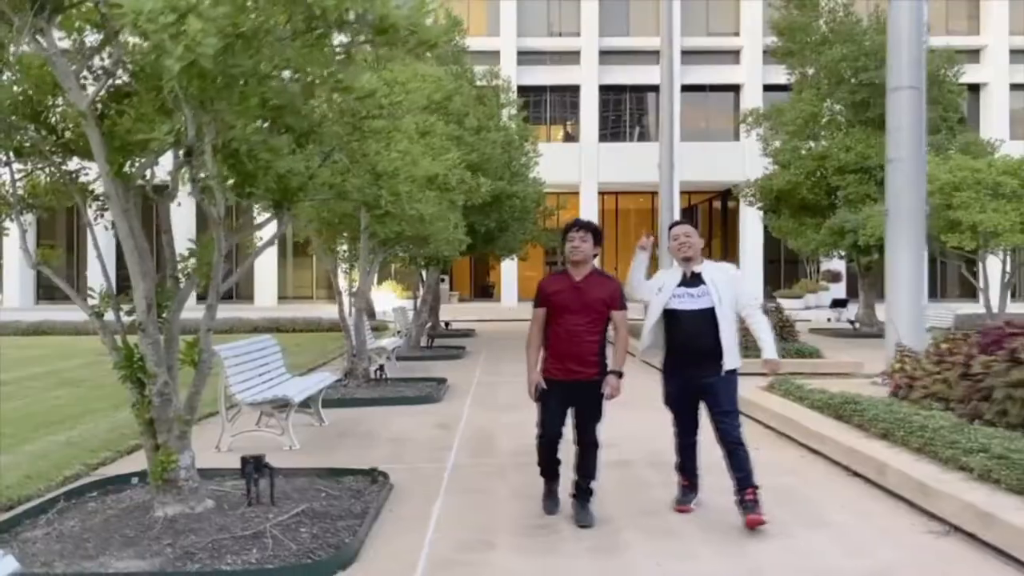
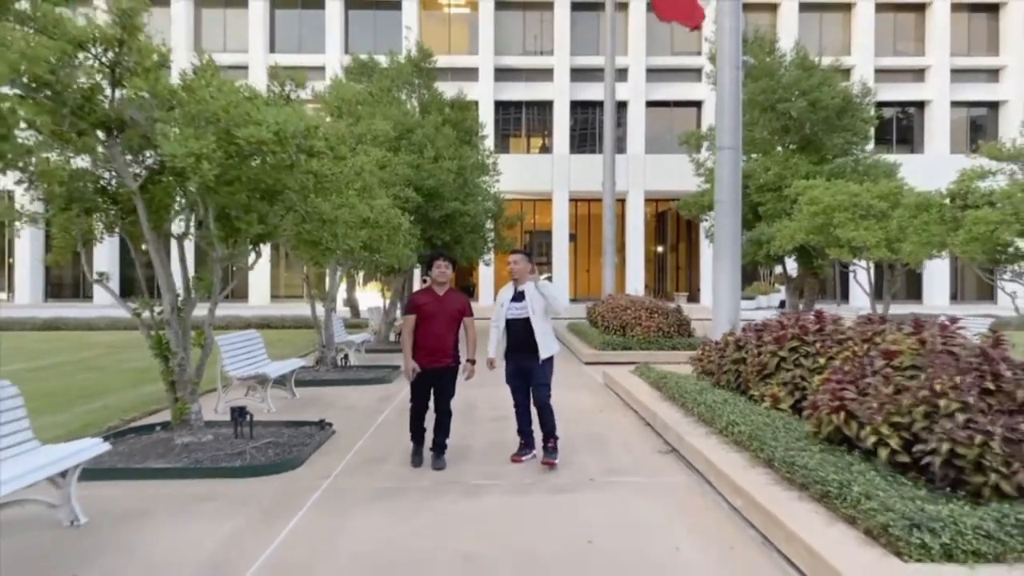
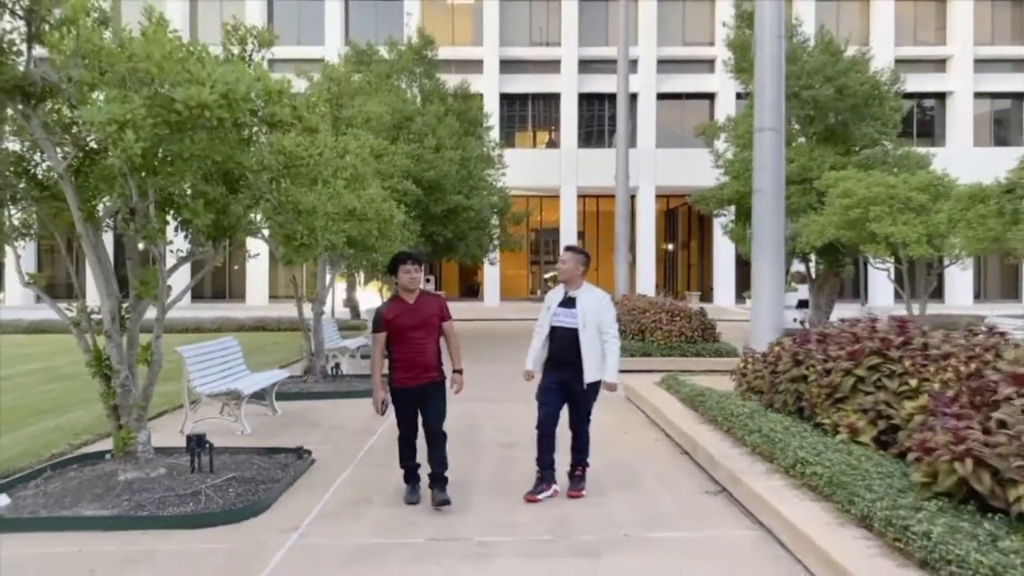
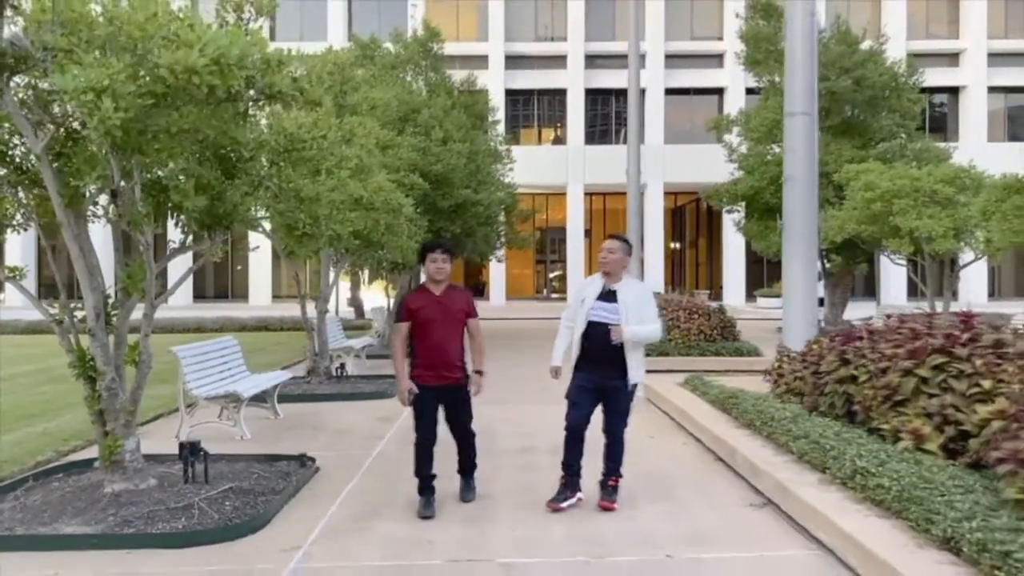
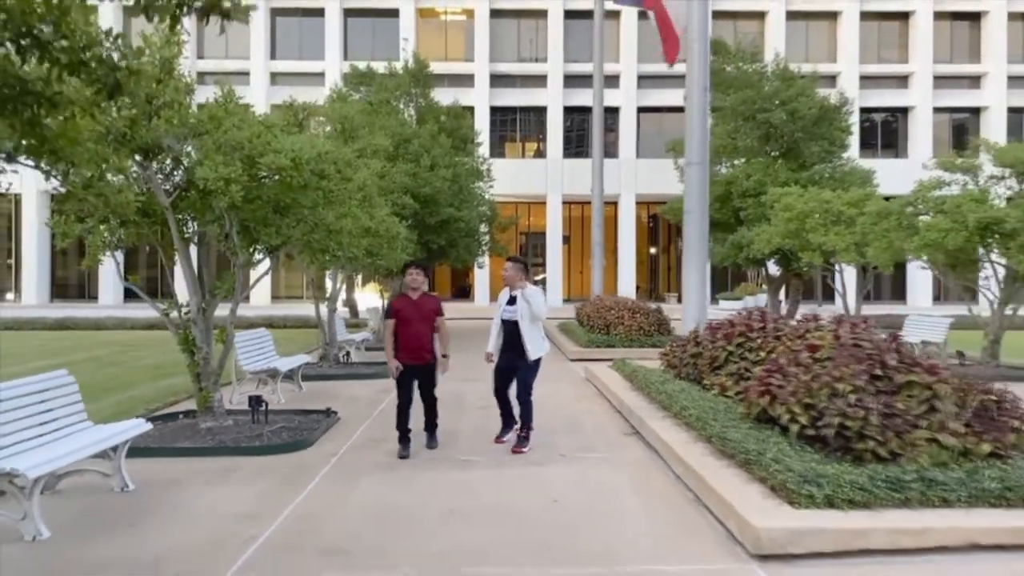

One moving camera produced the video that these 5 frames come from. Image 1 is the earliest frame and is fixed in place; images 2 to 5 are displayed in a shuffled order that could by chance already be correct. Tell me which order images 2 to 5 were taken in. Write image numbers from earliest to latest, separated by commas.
4, 3, 2, 5
